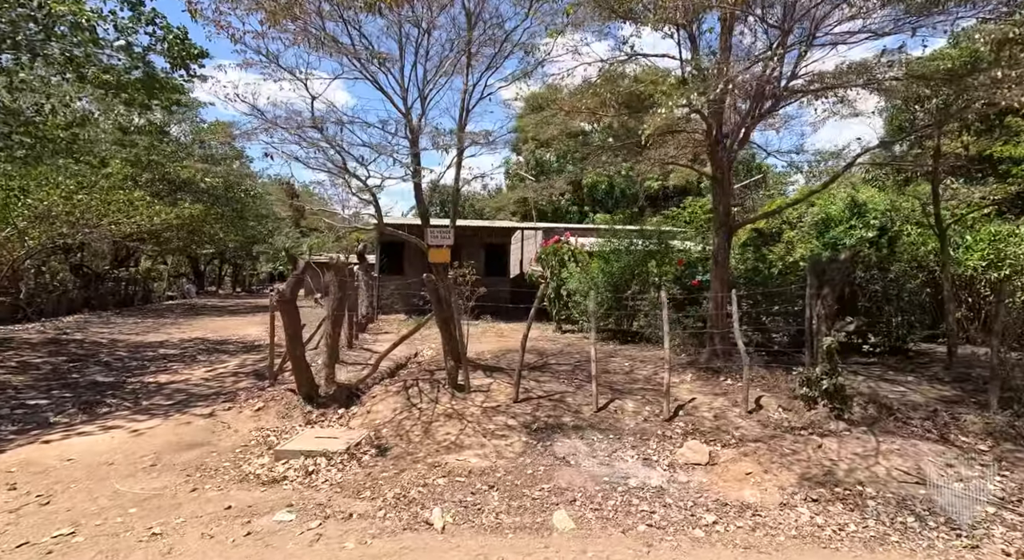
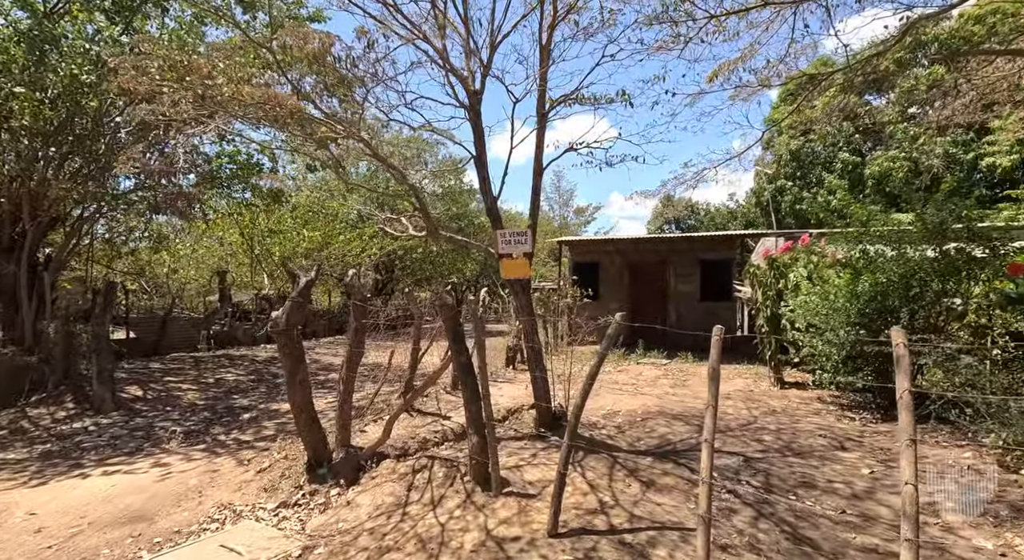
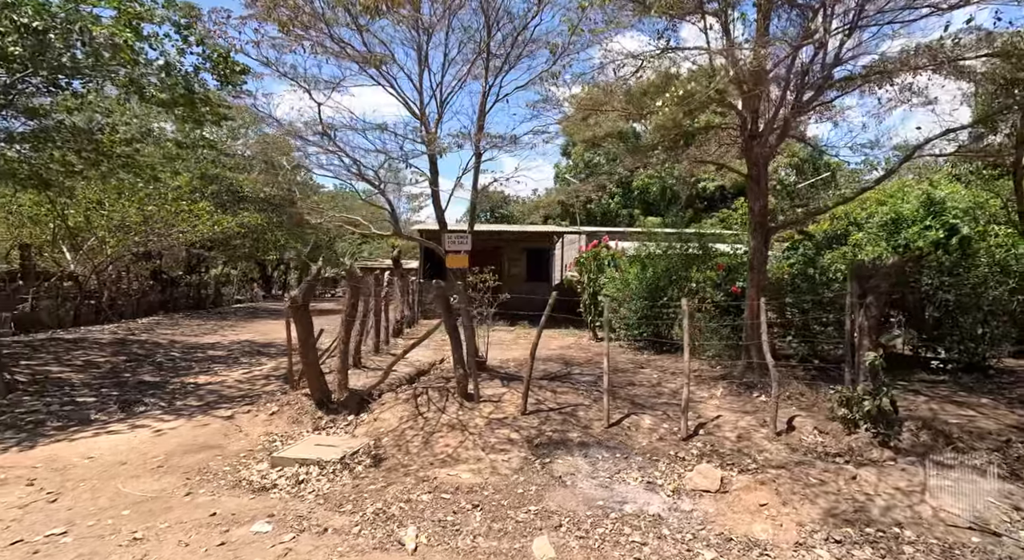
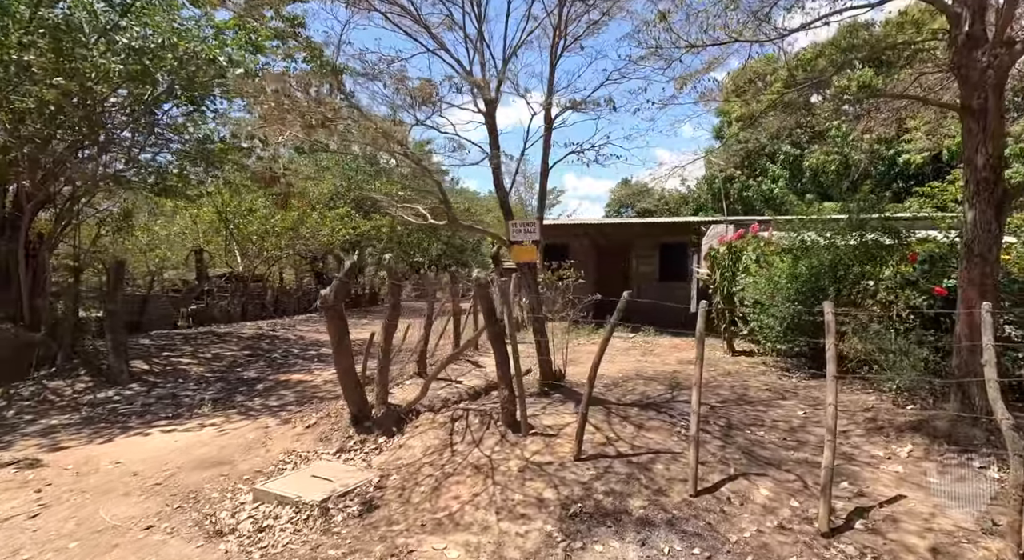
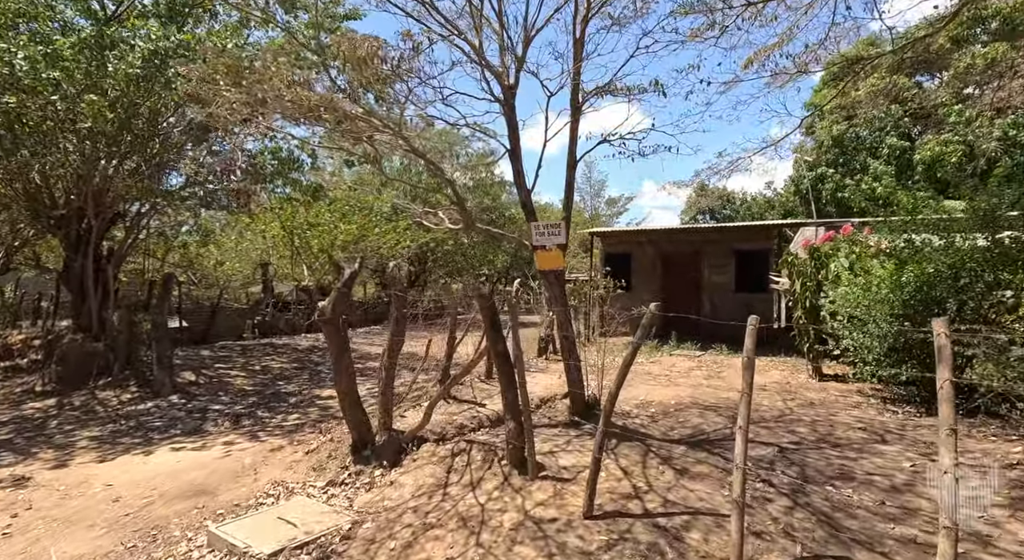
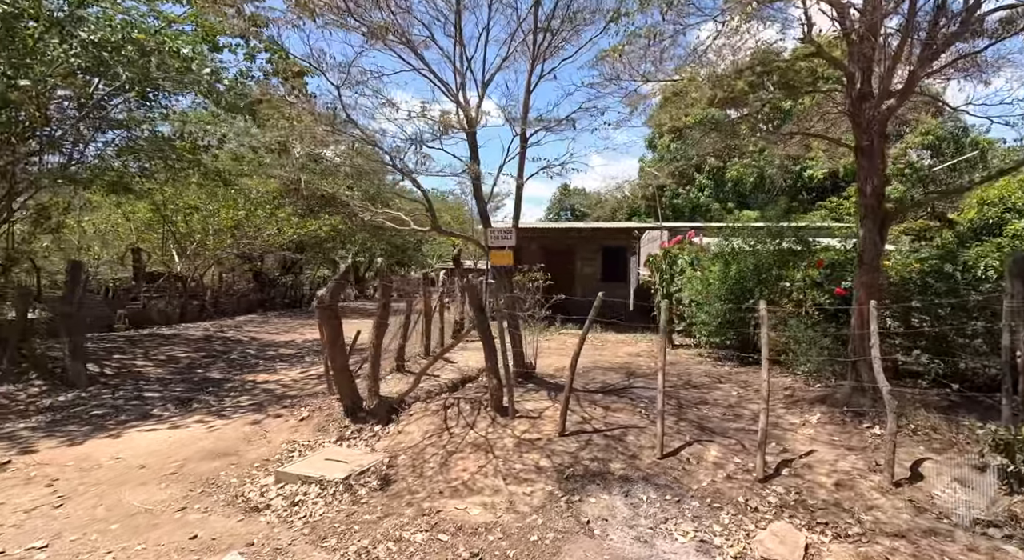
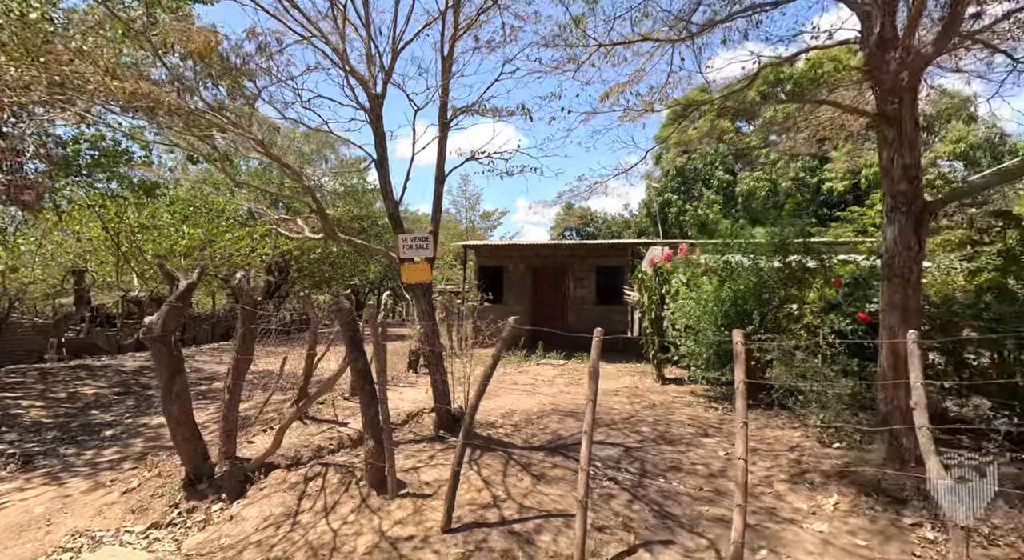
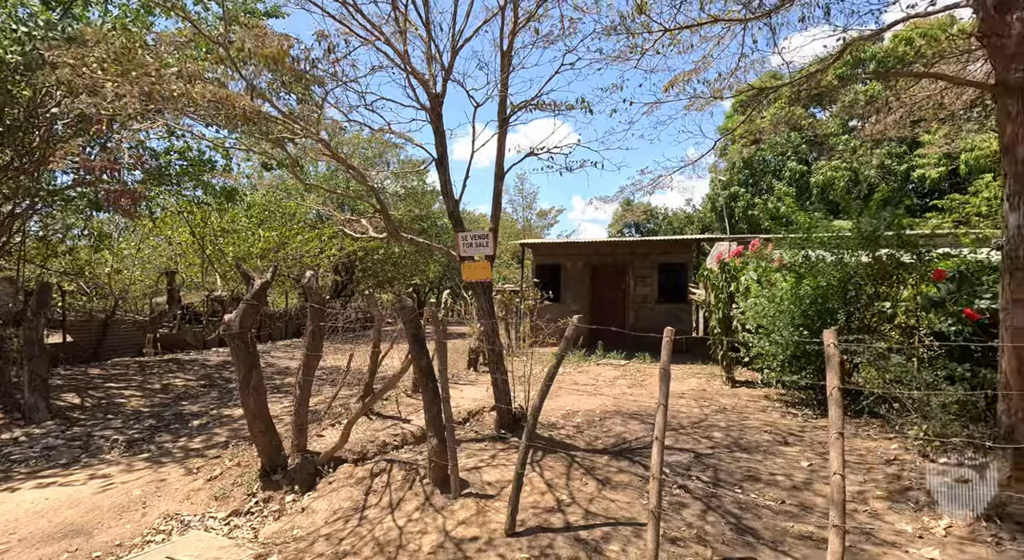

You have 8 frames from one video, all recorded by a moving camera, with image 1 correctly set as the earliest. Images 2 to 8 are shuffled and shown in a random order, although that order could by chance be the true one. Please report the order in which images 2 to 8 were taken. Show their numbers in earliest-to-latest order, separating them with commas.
3, 6, 4, 5, 2, 8, 7
